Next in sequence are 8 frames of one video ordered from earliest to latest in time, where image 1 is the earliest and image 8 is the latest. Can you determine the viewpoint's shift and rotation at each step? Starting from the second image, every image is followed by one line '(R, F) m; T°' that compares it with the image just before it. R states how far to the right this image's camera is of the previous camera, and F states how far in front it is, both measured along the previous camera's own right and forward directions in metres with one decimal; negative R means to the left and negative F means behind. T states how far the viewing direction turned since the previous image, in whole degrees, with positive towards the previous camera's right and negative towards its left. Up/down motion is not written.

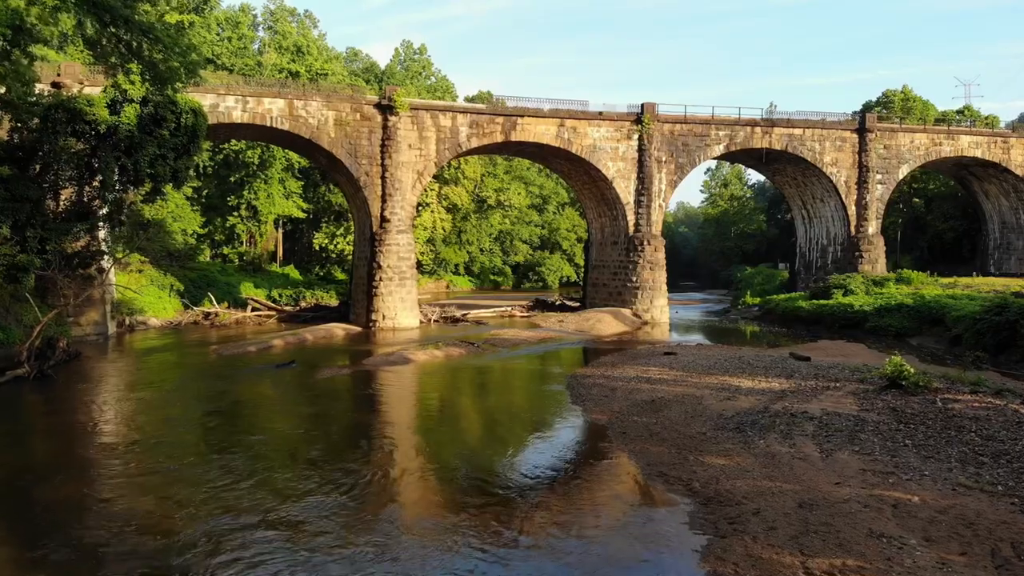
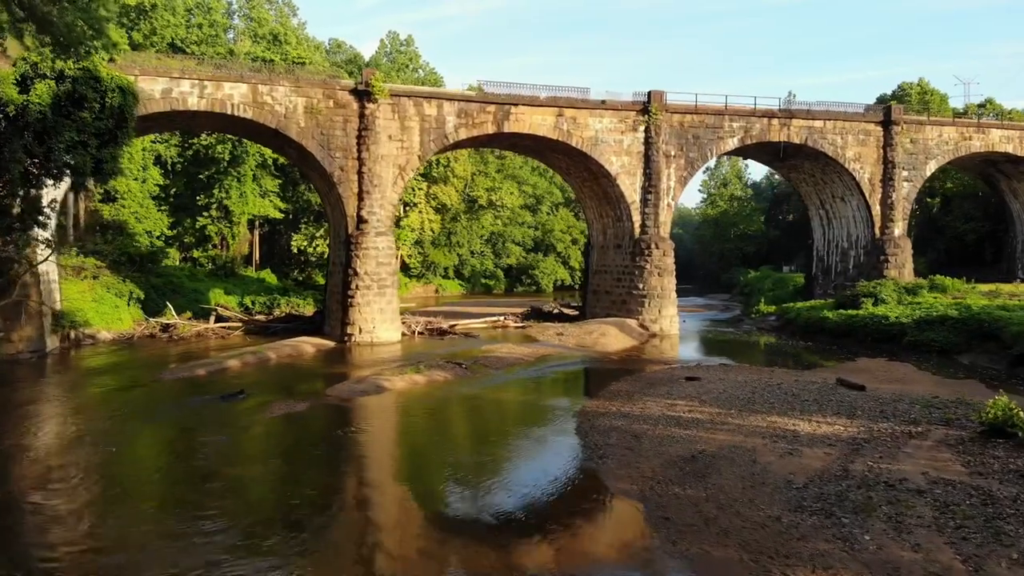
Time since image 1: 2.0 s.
(-0.1, +2.6) m; +1°
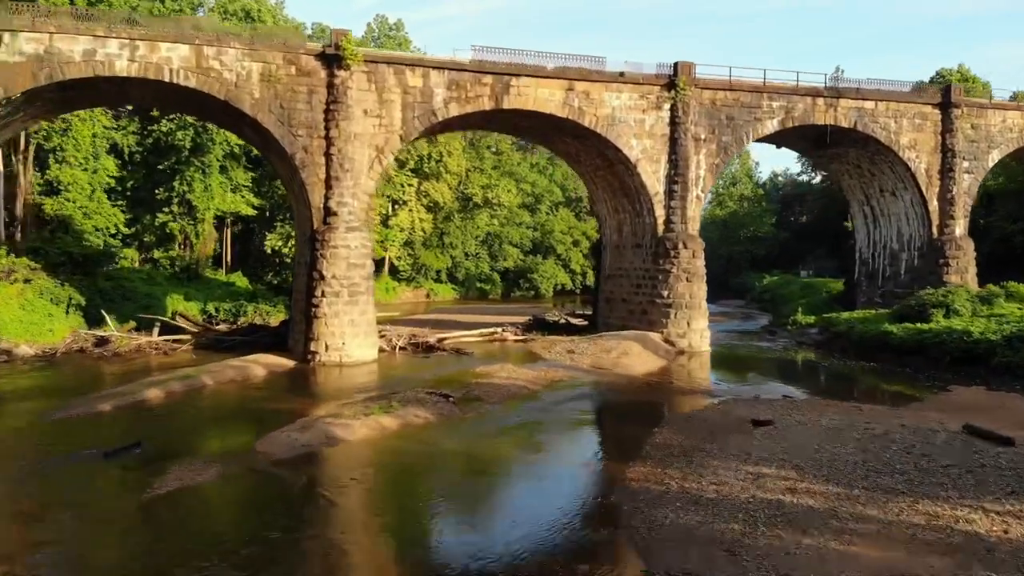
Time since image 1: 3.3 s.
(-0.1, +3.7) m; 0°
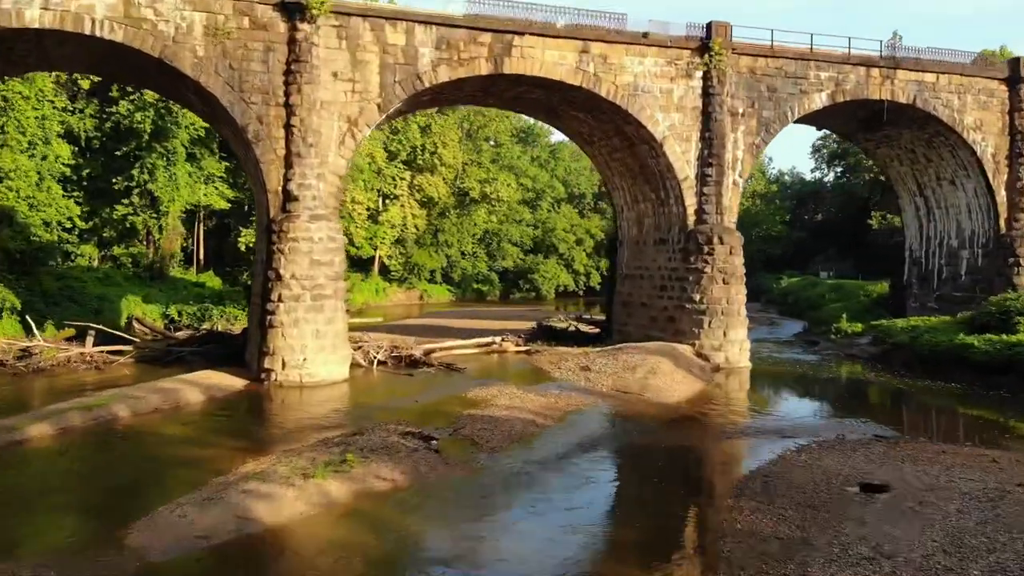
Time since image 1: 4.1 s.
(-0.1, +3.1) m; 0°
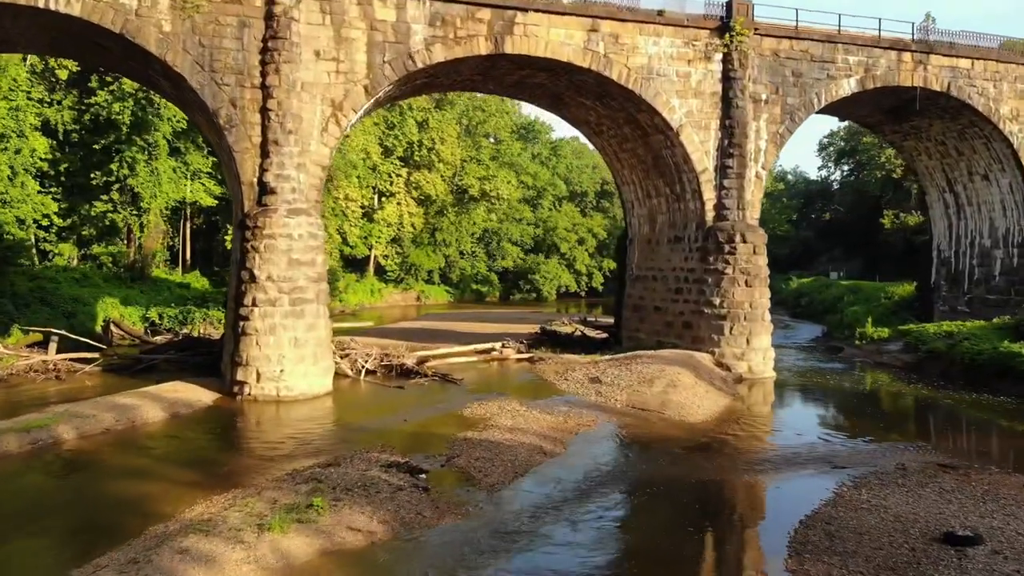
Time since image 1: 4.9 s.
(0.0, +1.4) m; 0°
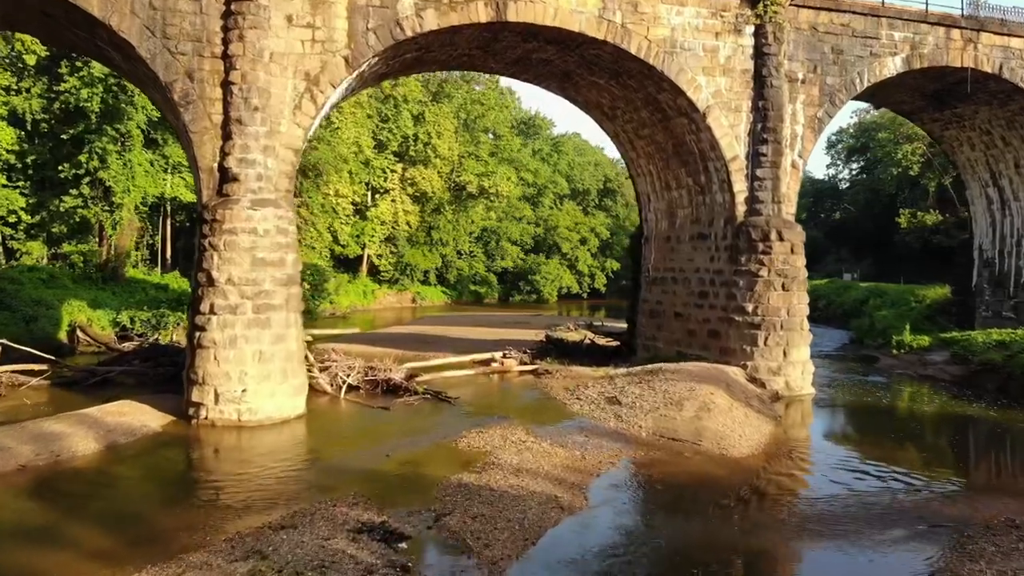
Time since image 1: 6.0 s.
(-0.1, +1.8) m; 0°
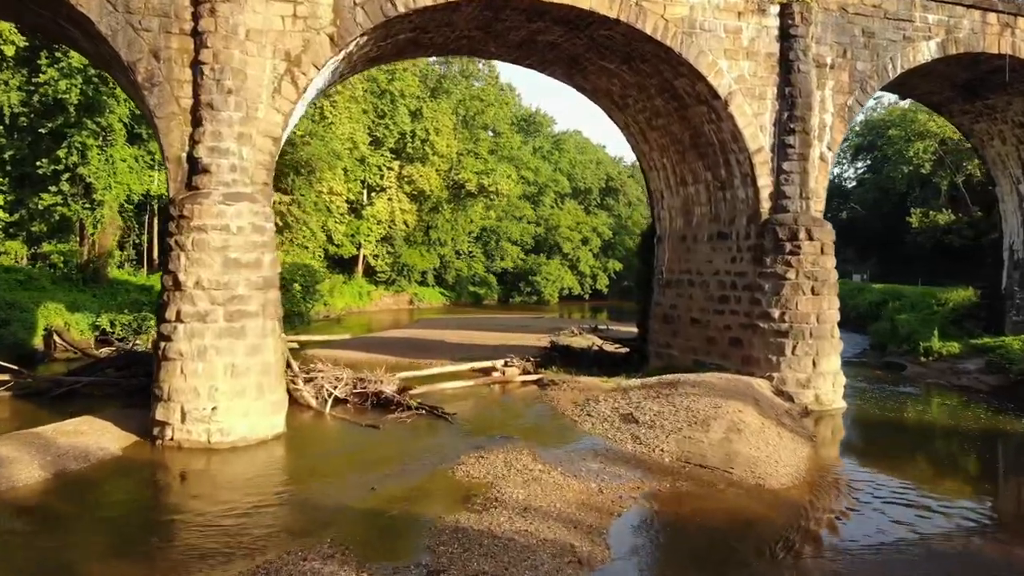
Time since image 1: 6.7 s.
(-0.1, +1.1) m; 0°
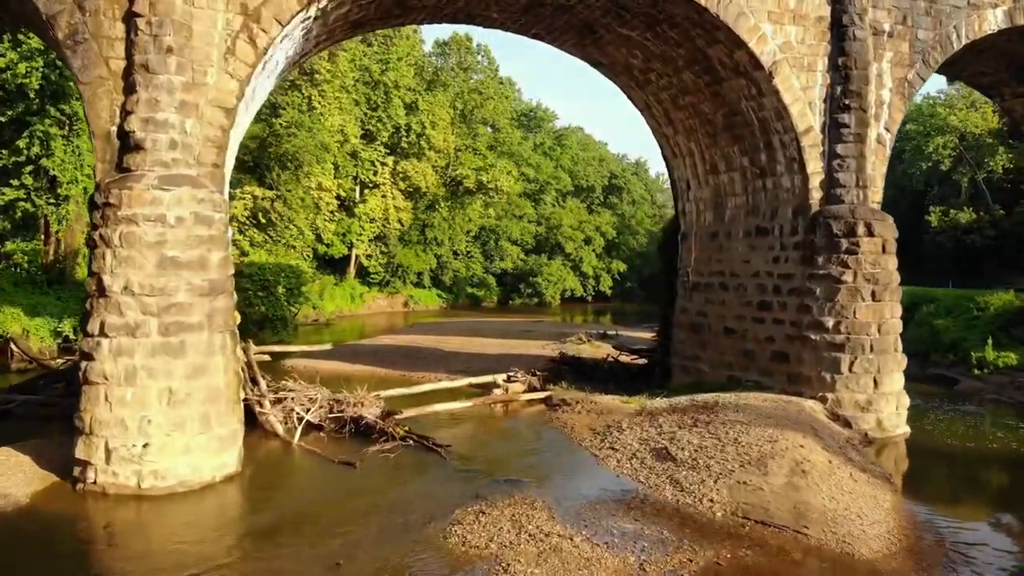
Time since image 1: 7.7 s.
(-0.1, +1.8) m; 0°
